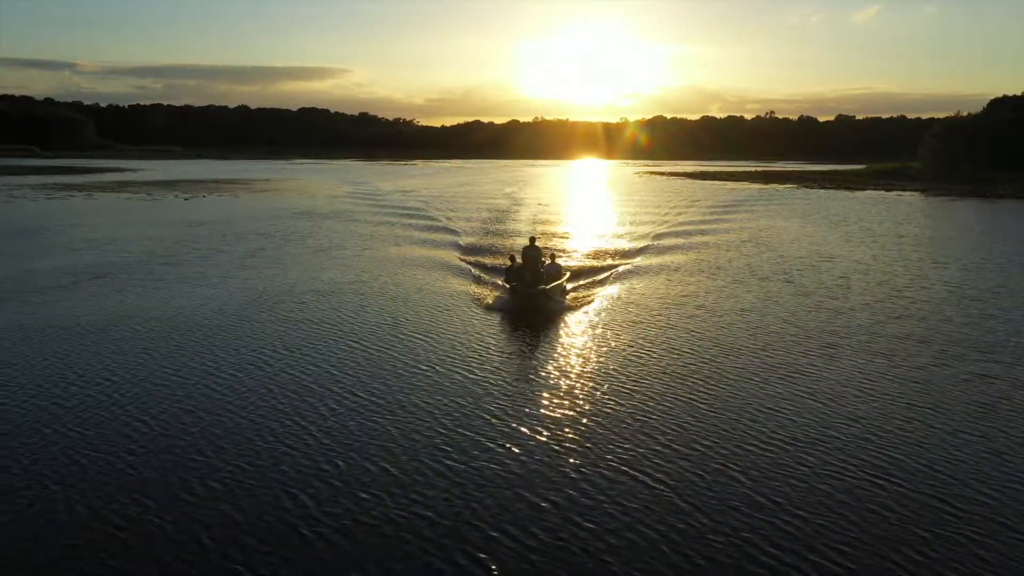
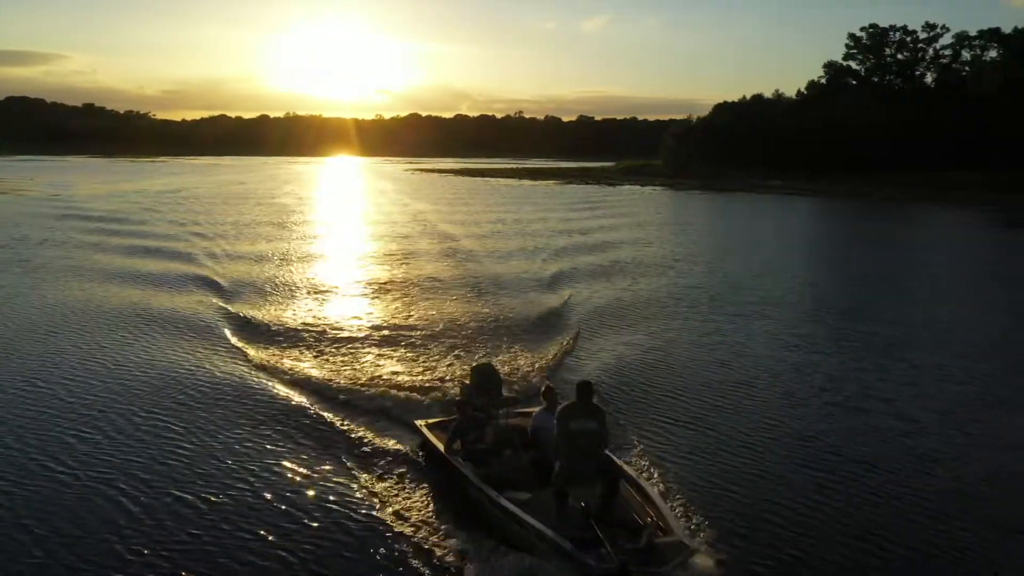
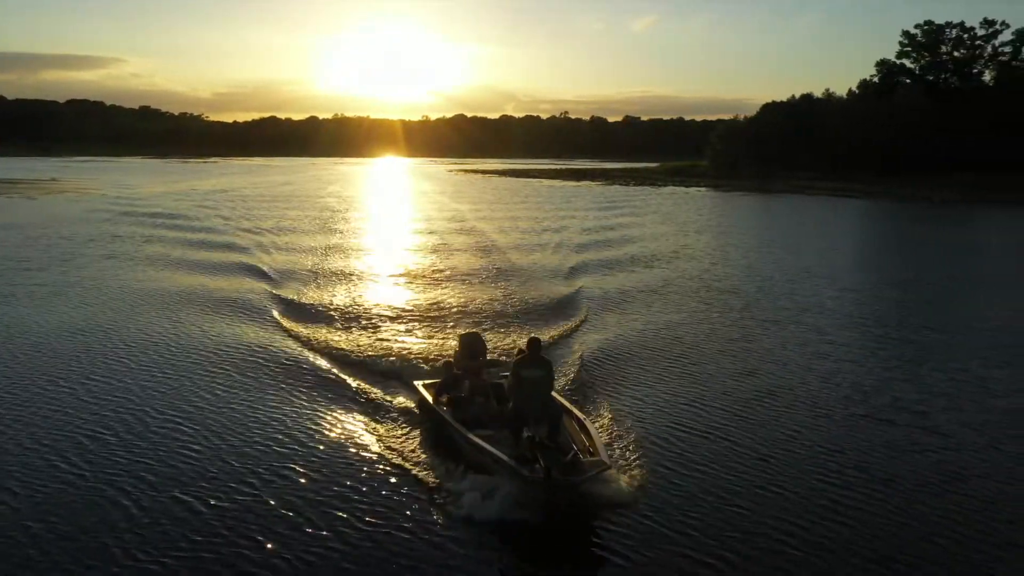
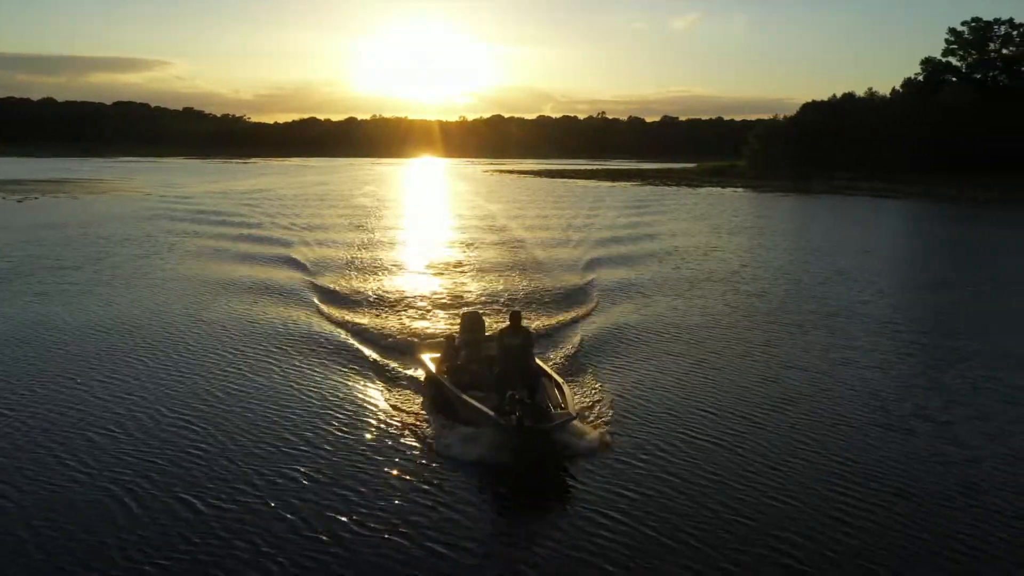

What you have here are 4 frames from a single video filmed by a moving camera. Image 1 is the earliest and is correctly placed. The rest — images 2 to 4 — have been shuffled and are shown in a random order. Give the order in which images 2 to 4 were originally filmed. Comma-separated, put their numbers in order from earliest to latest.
4, 3, 2
